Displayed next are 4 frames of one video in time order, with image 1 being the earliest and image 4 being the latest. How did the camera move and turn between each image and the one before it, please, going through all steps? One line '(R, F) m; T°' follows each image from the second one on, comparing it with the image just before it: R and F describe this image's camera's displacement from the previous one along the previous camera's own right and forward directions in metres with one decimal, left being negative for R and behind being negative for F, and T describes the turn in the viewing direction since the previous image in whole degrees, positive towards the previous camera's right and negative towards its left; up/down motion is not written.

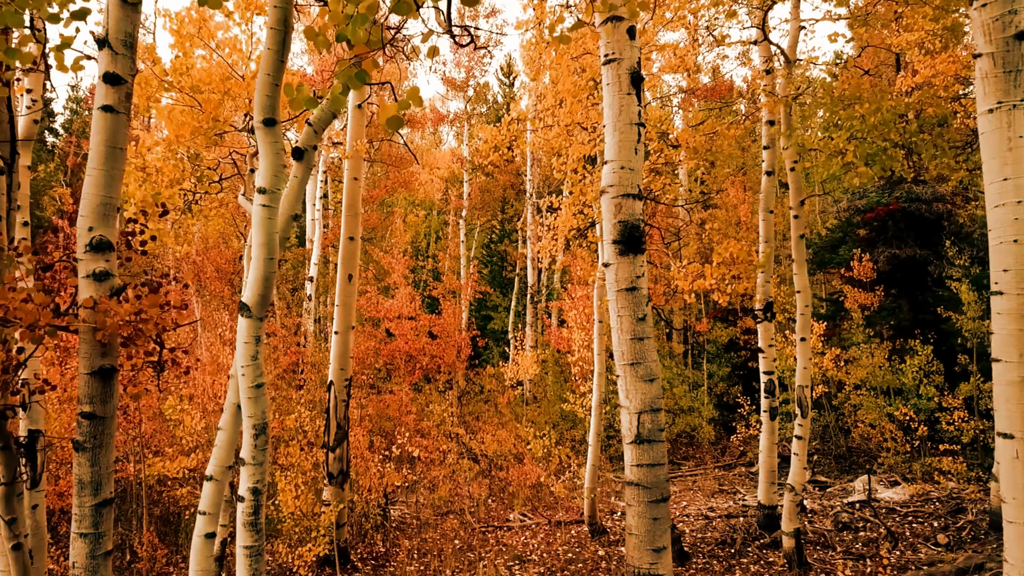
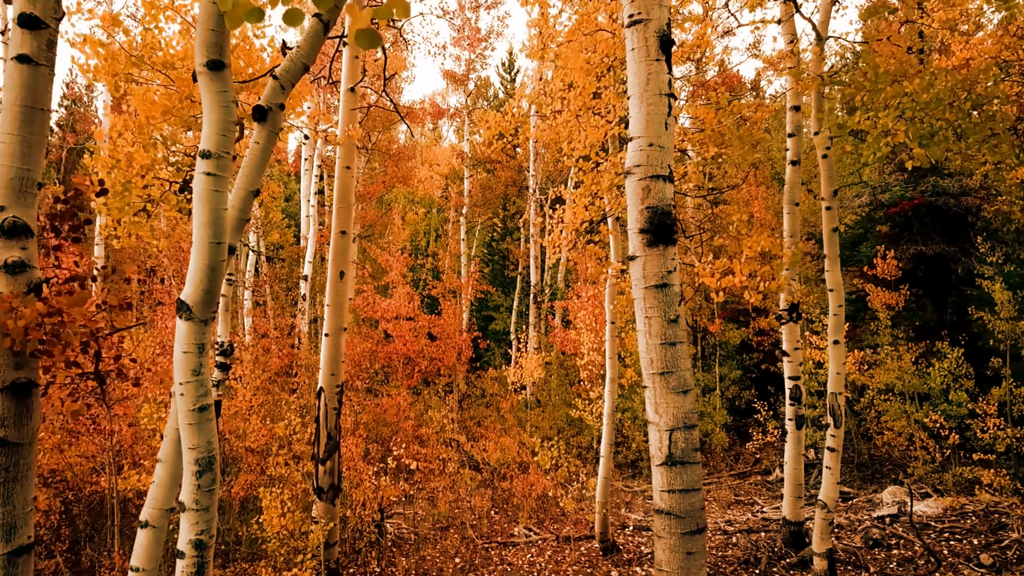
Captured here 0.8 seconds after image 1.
(-0.1, +0.6) m; 0°
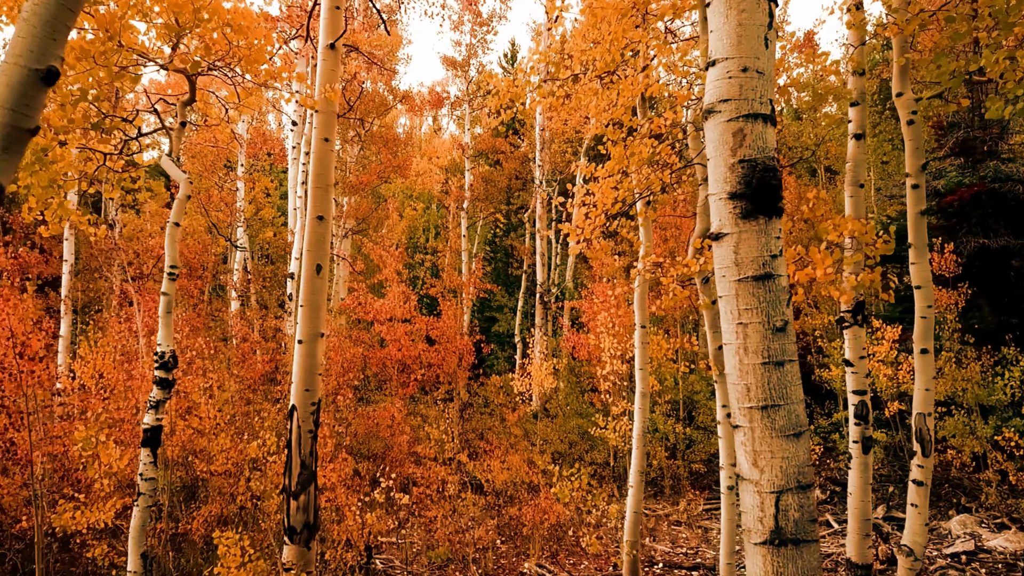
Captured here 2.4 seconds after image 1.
(-0.2, +1.2) m; 0°
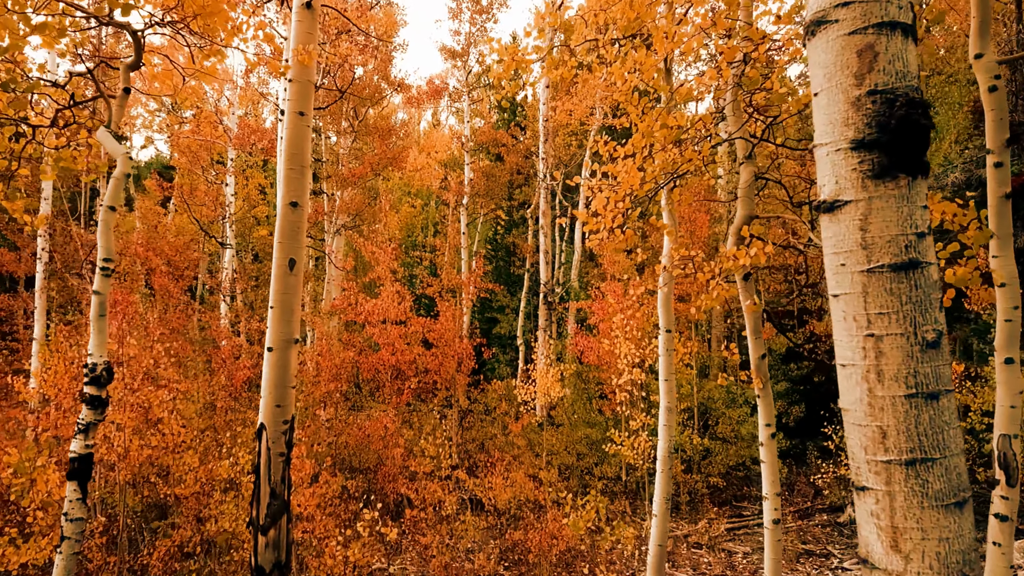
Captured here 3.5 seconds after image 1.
(-0.1, +0.8) m; 0°
